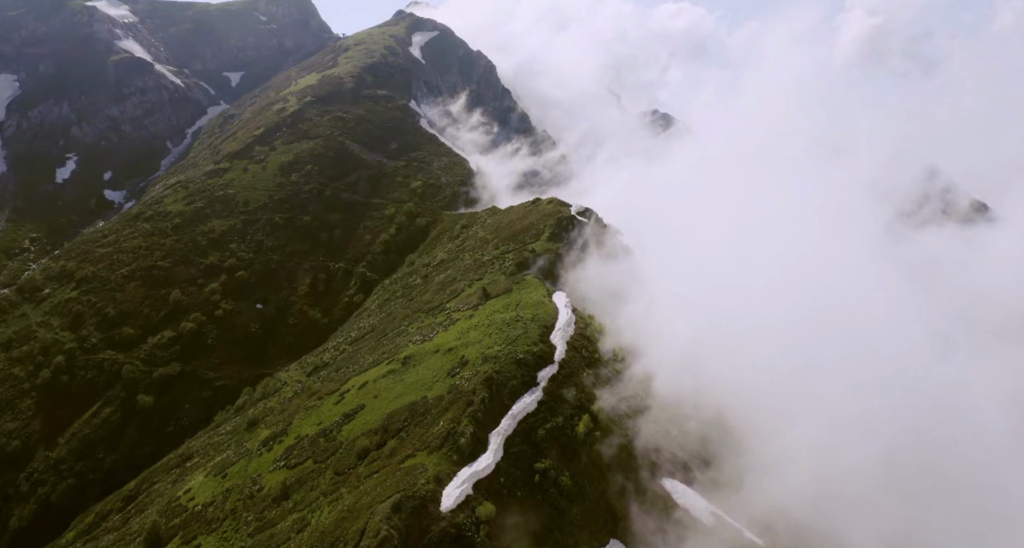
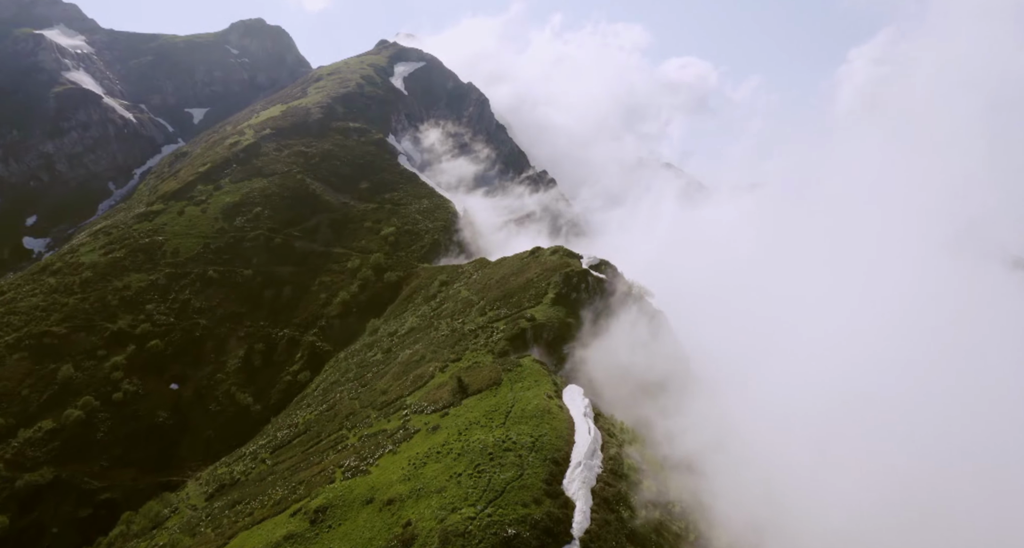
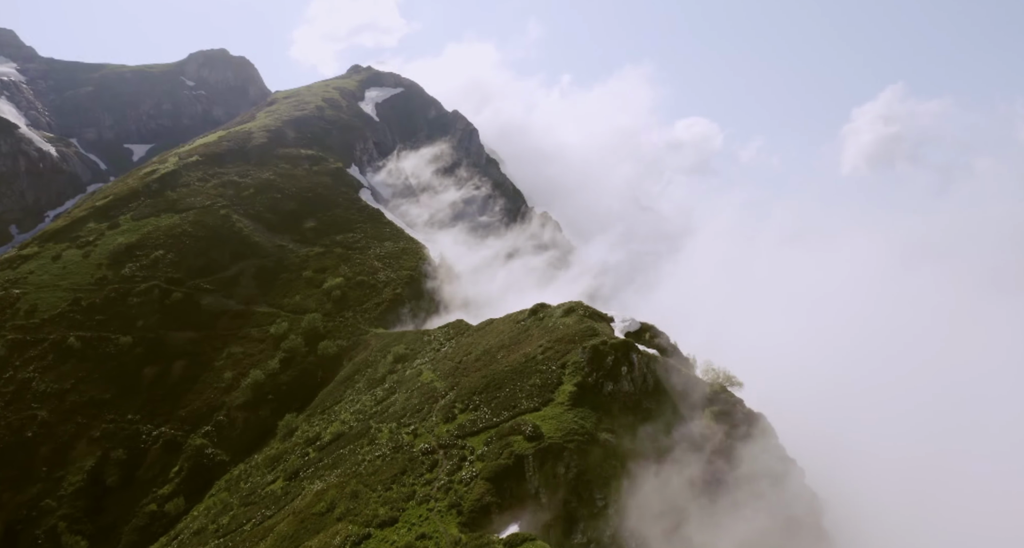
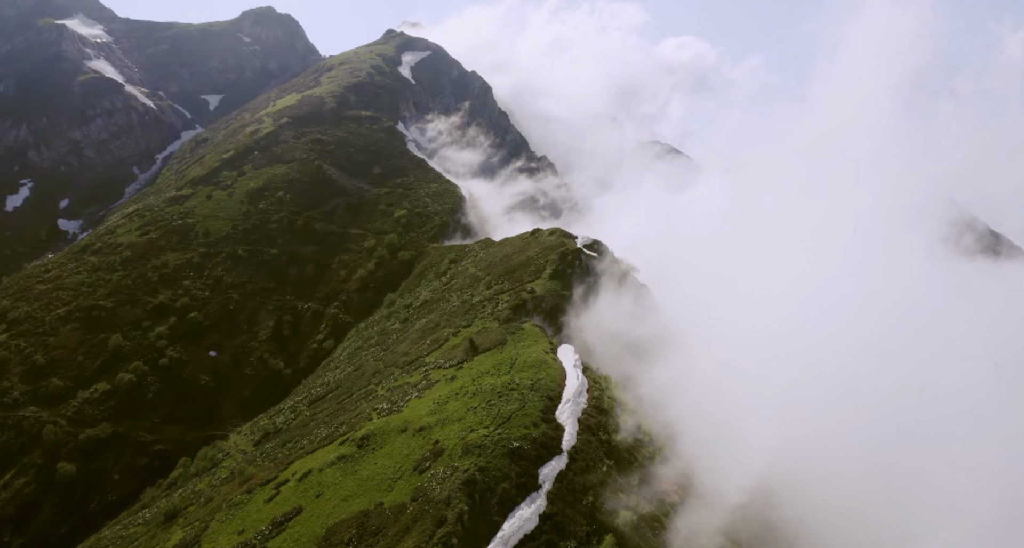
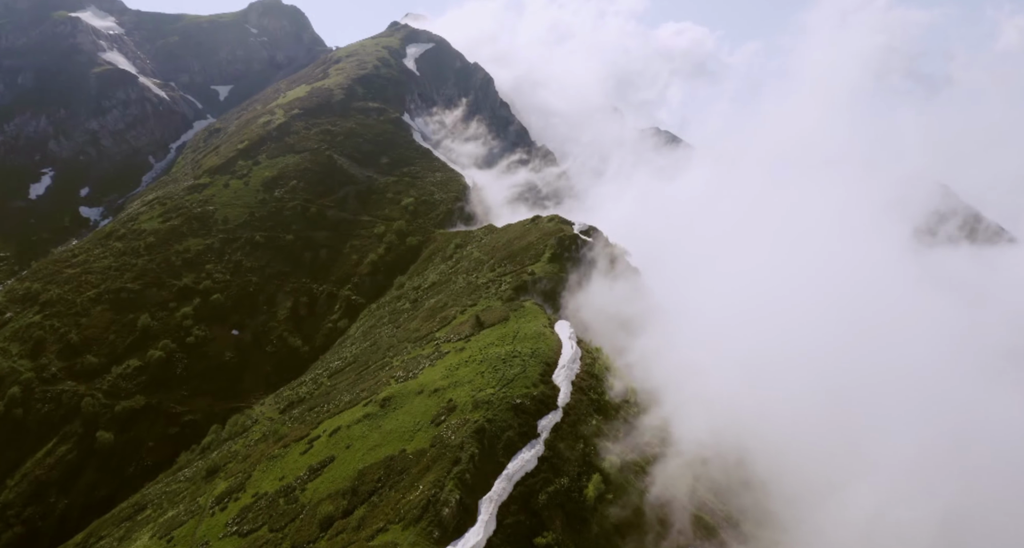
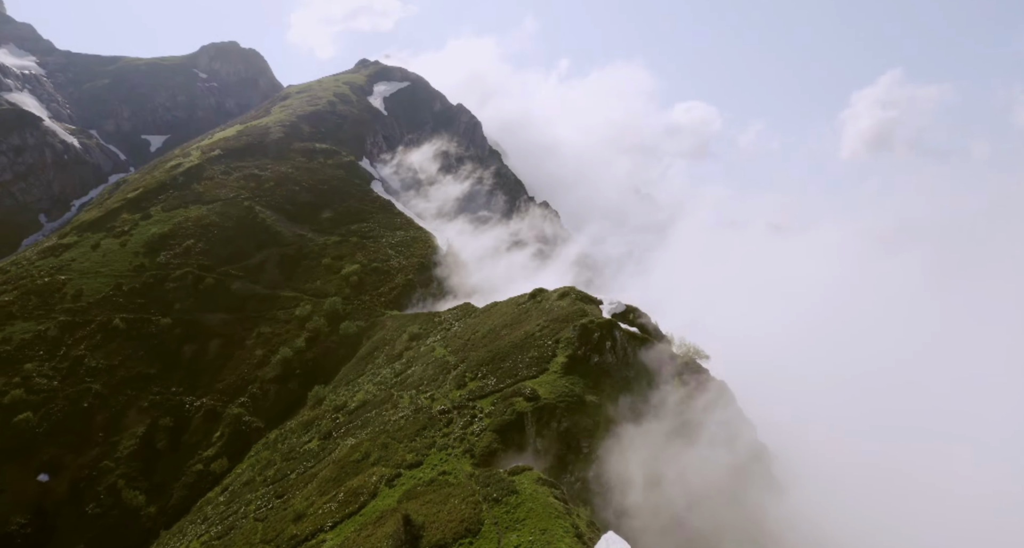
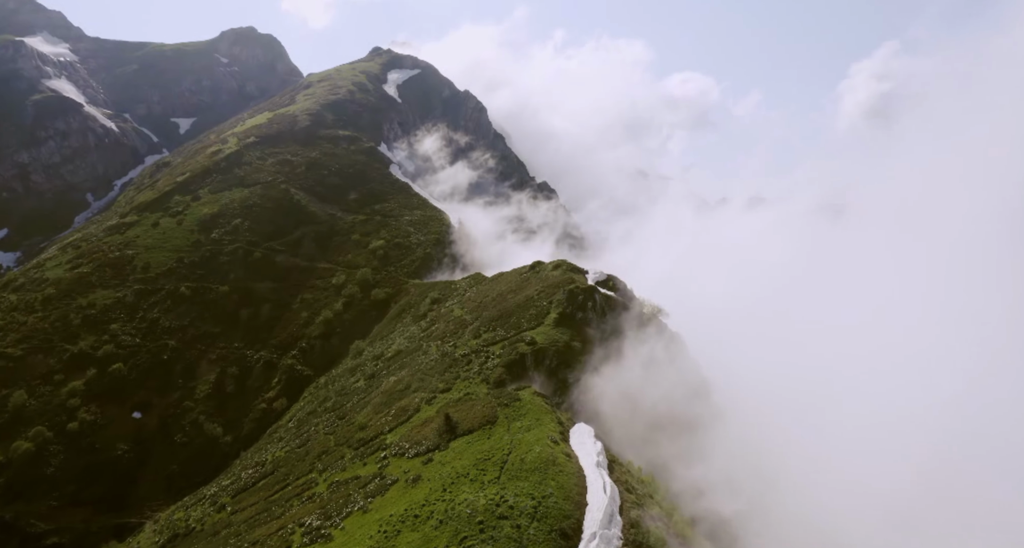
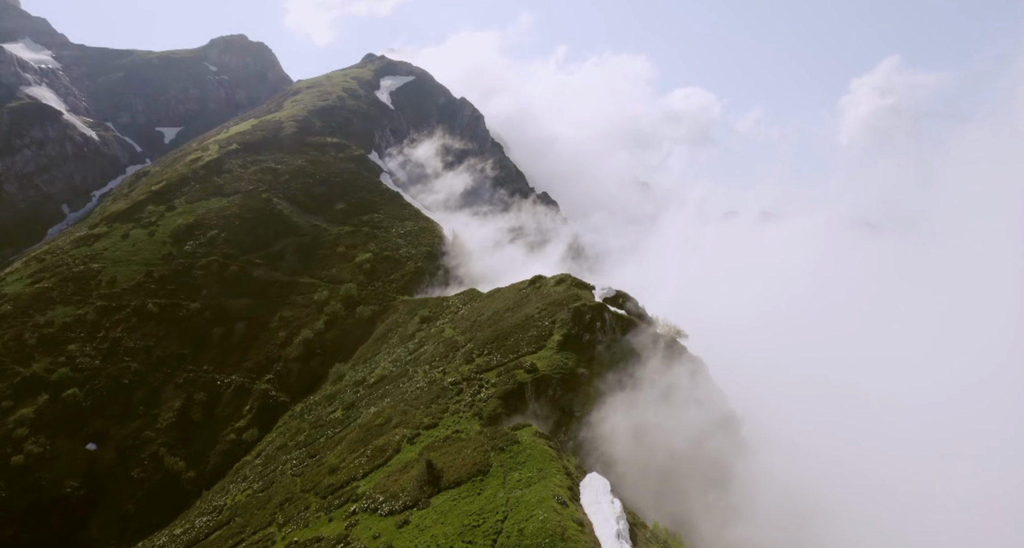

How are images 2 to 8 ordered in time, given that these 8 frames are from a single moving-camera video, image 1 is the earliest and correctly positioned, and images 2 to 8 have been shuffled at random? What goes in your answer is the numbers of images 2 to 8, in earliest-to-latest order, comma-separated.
5, 4, 2, 7, 8, 6, 3
